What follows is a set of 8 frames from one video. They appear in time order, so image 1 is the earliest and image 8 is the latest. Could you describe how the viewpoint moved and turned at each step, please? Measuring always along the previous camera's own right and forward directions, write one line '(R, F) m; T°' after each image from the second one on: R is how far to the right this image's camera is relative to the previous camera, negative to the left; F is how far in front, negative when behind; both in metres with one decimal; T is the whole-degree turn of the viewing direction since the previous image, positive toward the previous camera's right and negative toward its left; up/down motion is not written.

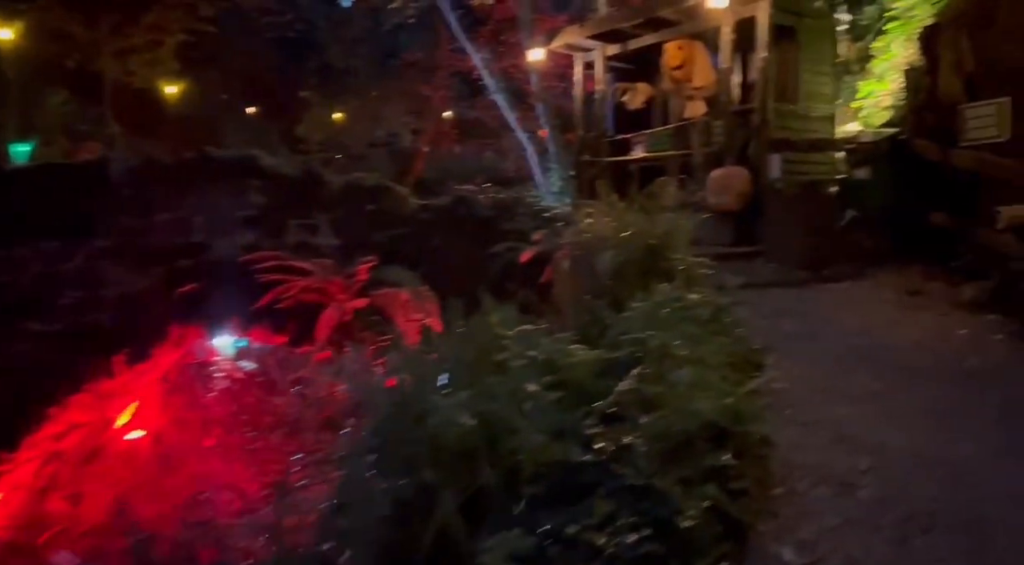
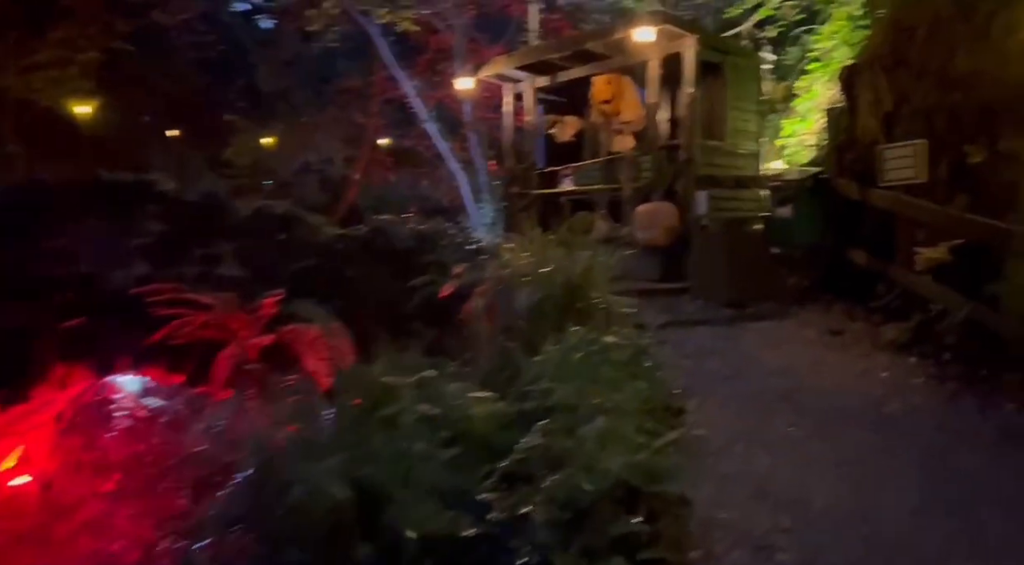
(+0.2, +0.3) m; +5°
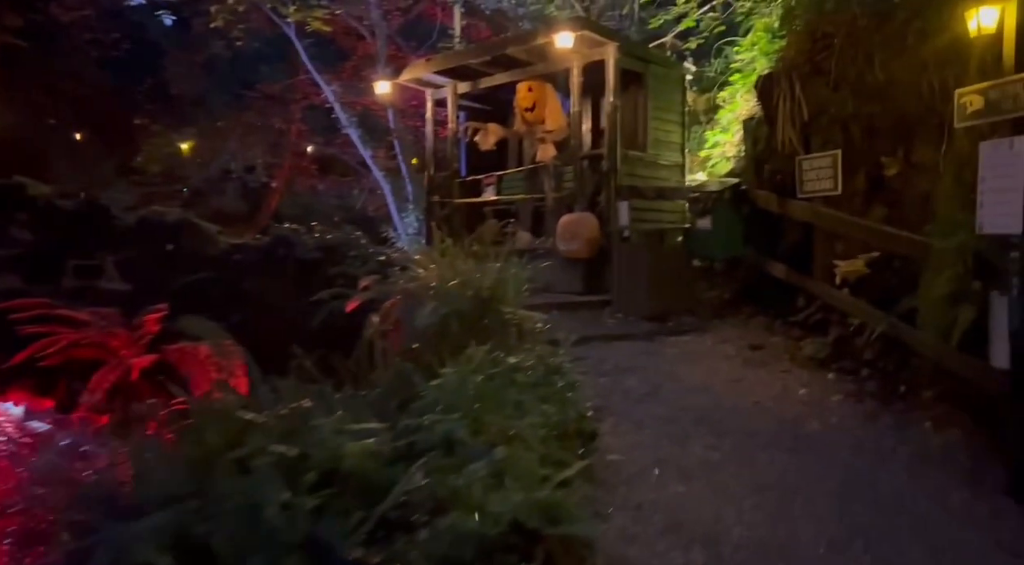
(+0.2, +0.4) m; +5°
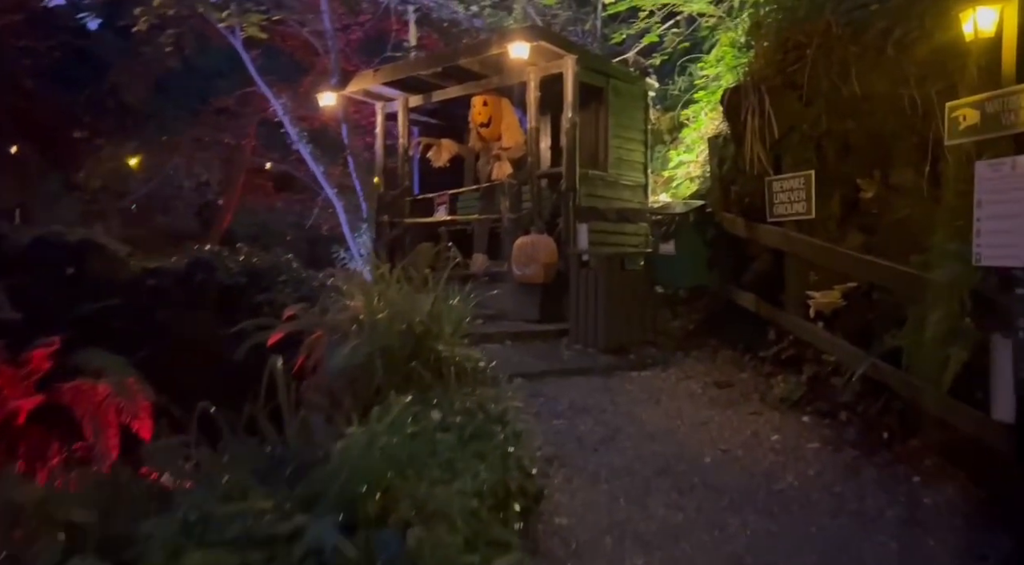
(+0.2, +0.6) m; +3°
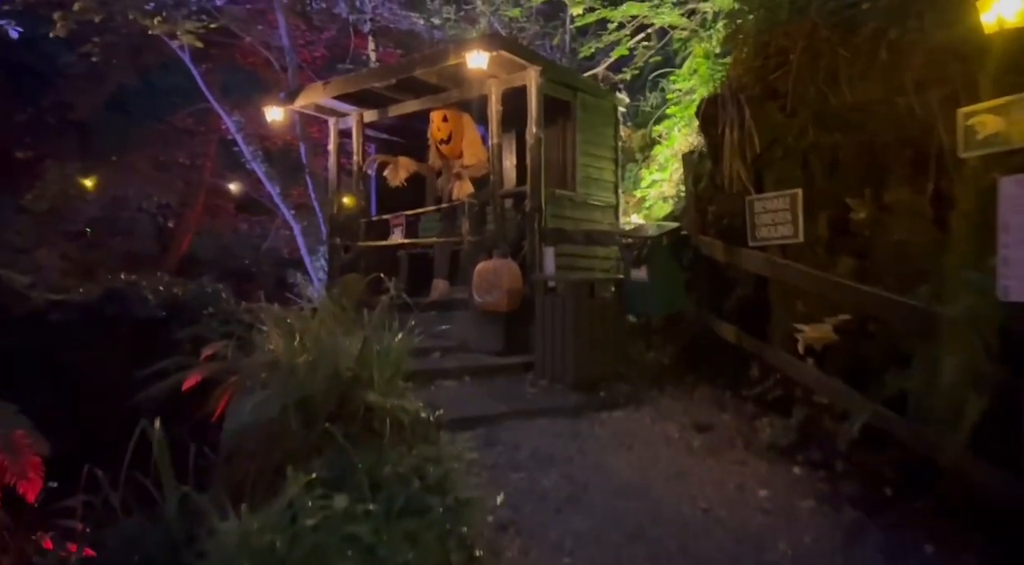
(+0.2, +0.7) m; +2°
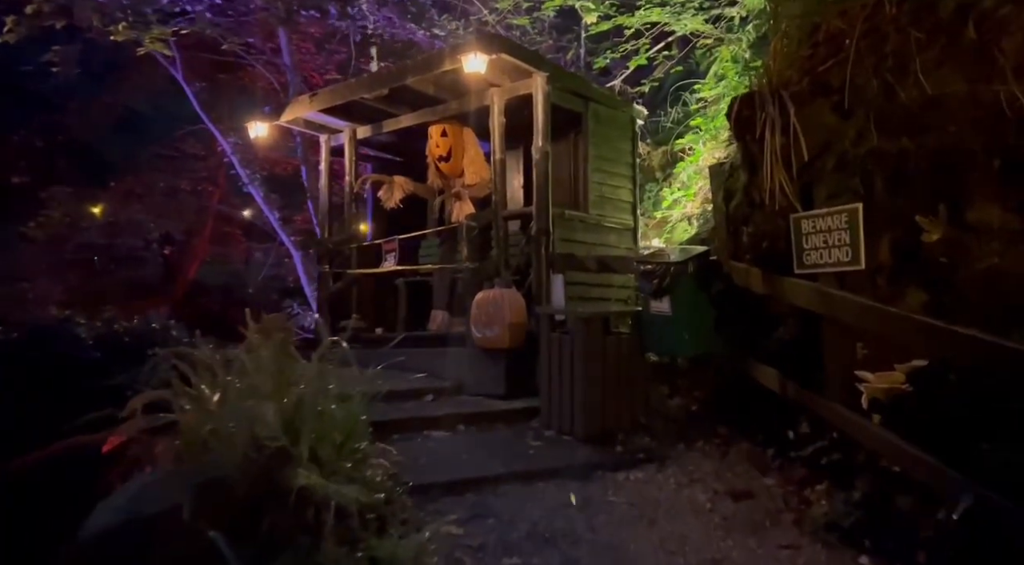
(+0.2, +0.9) m; -2°
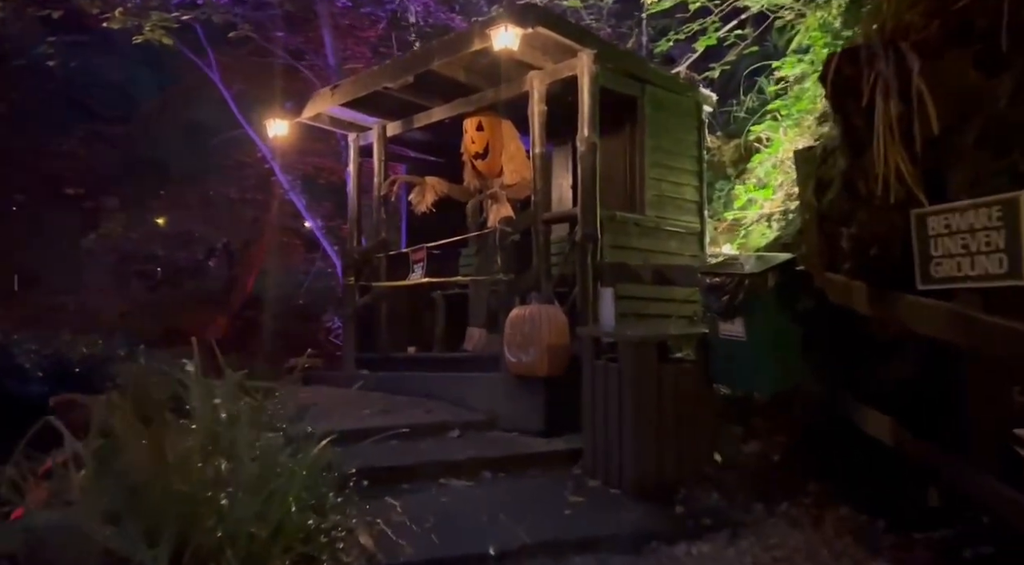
(+0.2, +1.0) m; -6°
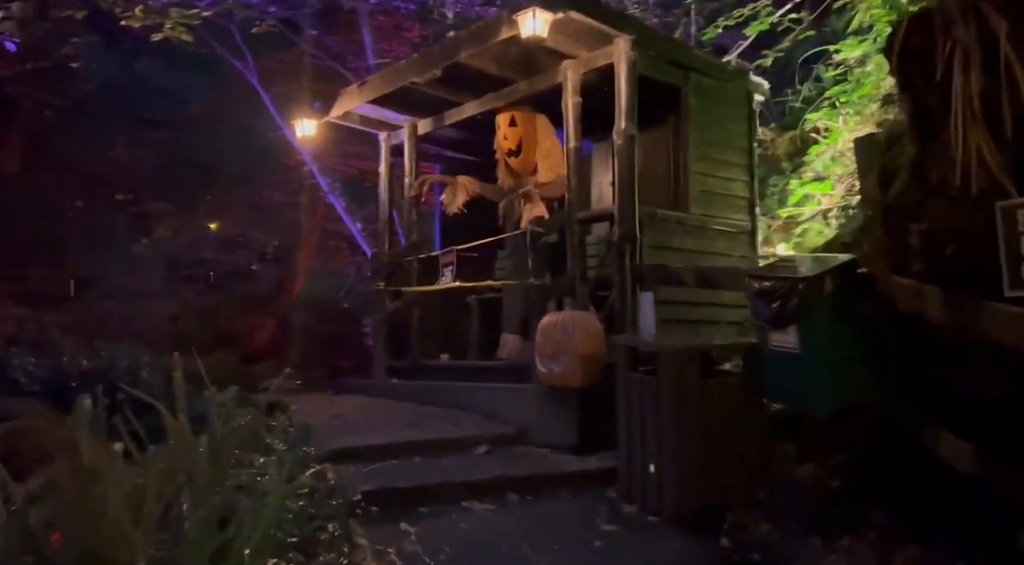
(+0.2, +0.4) m; -4°
